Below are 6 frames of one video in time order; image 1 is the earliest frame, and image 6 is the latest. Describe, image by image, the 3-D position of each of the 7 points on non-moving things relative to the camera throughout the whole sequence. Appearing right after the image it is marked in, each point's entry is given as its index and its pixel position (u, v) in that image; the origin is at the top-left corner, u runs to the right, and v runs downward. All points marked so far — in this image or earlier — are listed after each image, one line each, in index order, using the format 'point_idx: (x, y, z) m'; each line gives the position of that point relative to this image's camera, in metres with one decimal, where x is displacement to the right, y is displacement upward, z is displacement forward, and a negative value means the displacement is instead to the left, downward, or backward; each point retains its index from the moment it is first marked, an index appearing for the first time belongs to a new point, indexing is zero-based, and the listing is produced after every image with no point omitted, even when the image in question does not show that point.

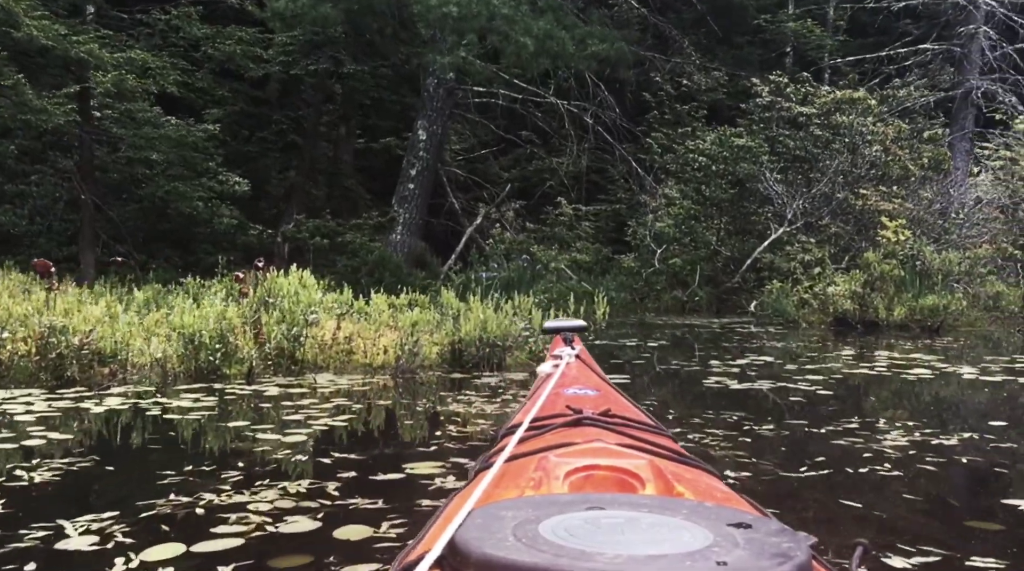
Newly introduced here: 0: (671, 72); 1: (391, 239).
0: (+2.3, +3.1, +17.6) m
1: (-1.4, +0.5, +13.5) m
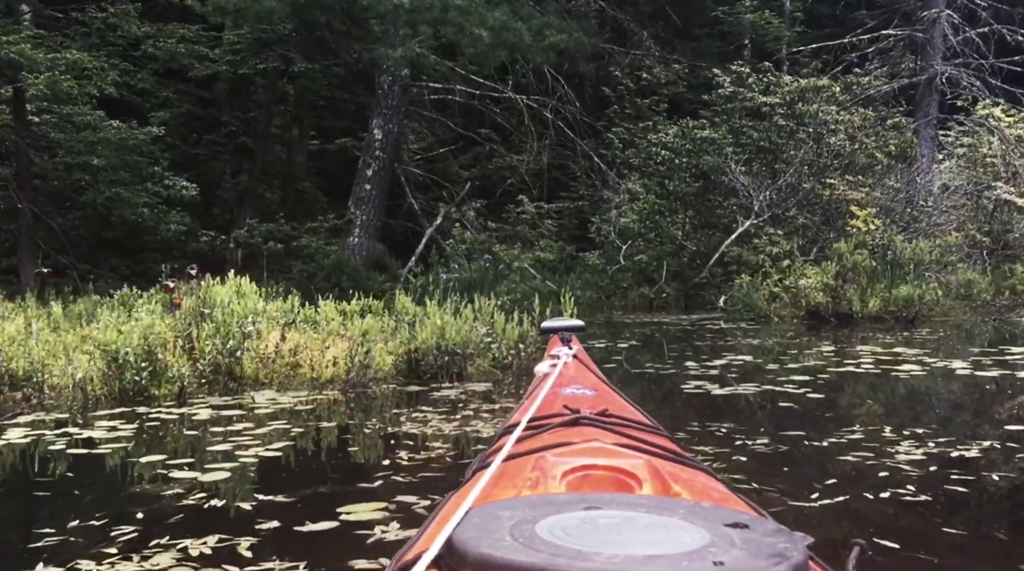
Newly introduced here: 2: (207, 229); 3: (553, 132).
0: (+1.7, +3.2, +17.3) m
1: (-1.8, +0.5, +13.1) m
2: (-3.5, +0.6, +13.7) m
3: (+0.5, +2.0, +15.5) m
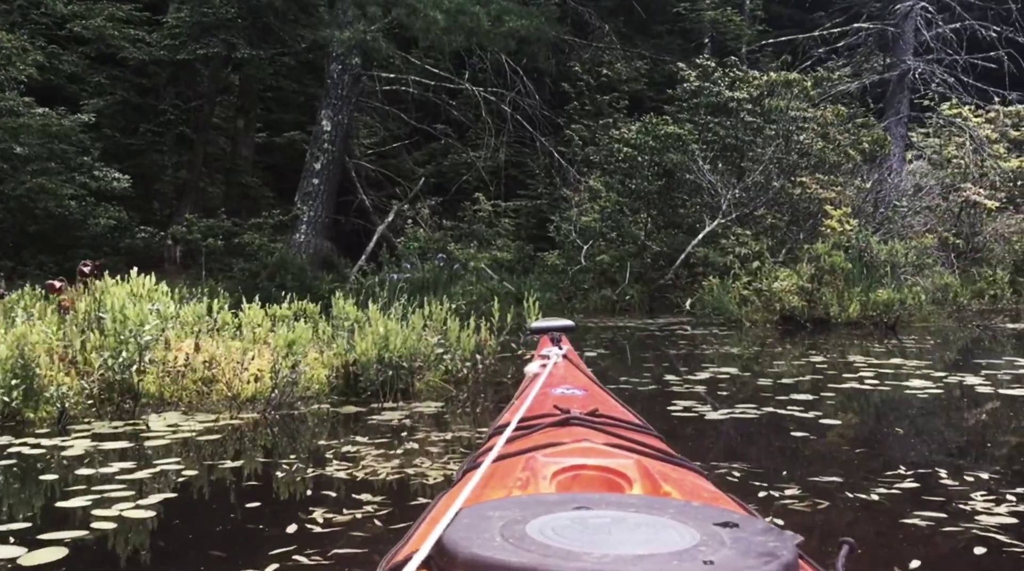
0: (+1.1, +3.1, +16.7) m
1: (-2.3, +0.5, +12.4) m
2: (-4.0, +0.7, +12.9) m
3: (0.0, +2.0, +15.0) m
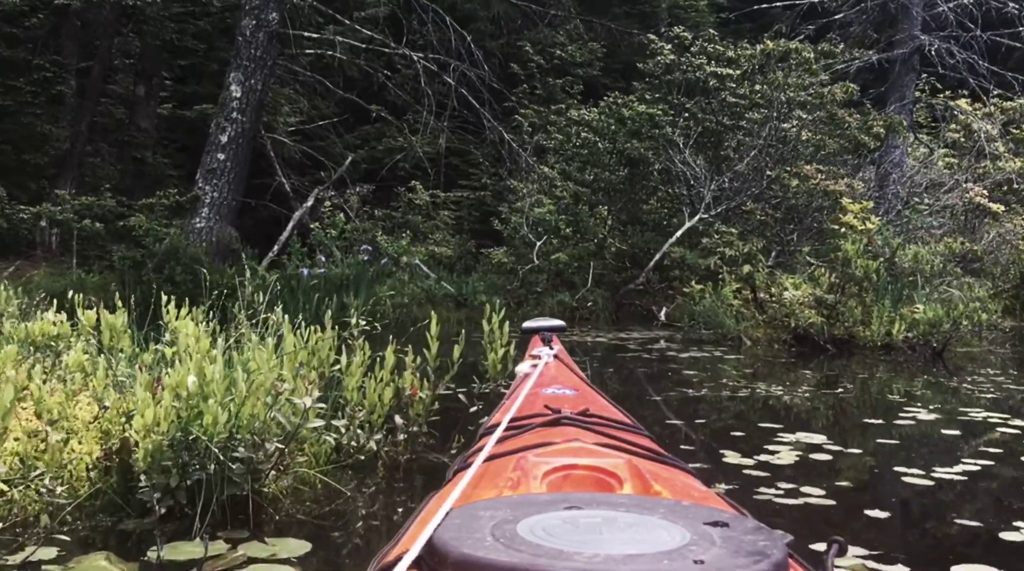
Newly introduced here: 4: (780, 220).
0: (+0.4, +3.1, +15.0) m
1: (-2.8, +0.5, +10.4) m
2: (-4.6, +0.8, +10.9) m
3: (-0.6, +2.0, +13.1) m
4: (+2.2, +0.5, +9.9) m
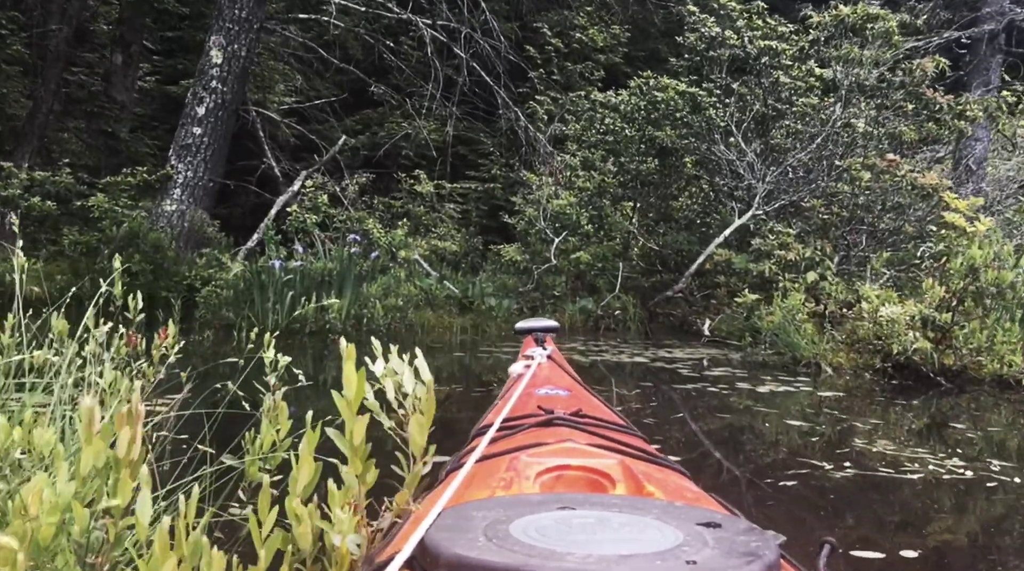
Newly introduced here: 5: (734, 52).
0: (+0.6, +3.1, +13.6) m
1: (-2.7, +0.6, +9.1) m
2: (-4.4, +0.9, +9.5) m
3: (-0.5, +2.0, +11.7) m
4: (+2.3, +0.5, +8.5) m
5: (+1.7, +1.8, +8.8) m
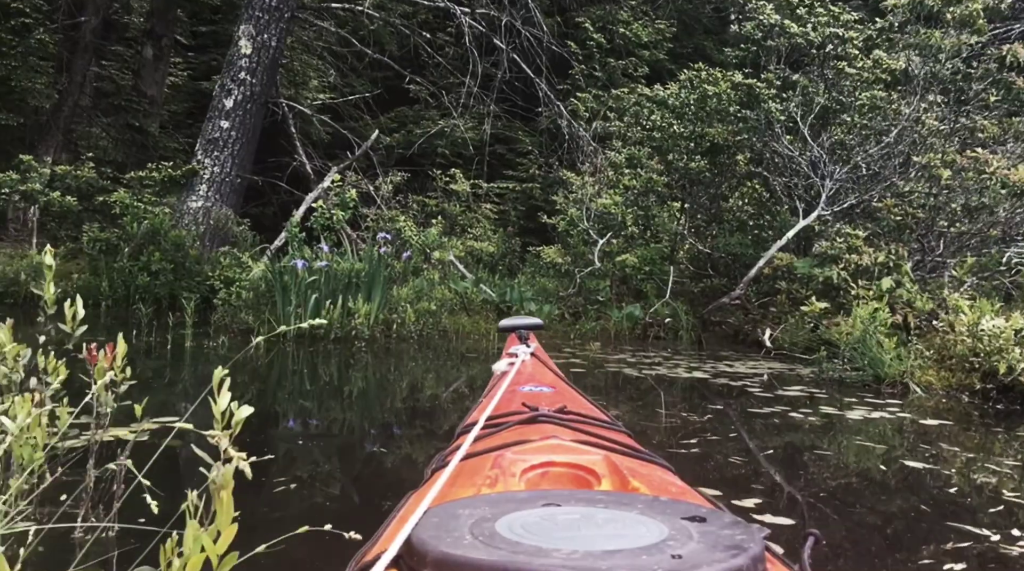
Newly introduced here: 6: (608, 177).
0: (+1.1, +3.0, +13.0) m
1: (-2.4, +0.6, +8.6) m
2: (-4.1, +0.9, +9.1) m
3: (-0.1, +2.0, +11.2) m
4: (+2.6, +0.4, +7.9) m
5: (+2.0, +1.7, +8.2) m
6: (+0.8, +0.9, +9.4) m
